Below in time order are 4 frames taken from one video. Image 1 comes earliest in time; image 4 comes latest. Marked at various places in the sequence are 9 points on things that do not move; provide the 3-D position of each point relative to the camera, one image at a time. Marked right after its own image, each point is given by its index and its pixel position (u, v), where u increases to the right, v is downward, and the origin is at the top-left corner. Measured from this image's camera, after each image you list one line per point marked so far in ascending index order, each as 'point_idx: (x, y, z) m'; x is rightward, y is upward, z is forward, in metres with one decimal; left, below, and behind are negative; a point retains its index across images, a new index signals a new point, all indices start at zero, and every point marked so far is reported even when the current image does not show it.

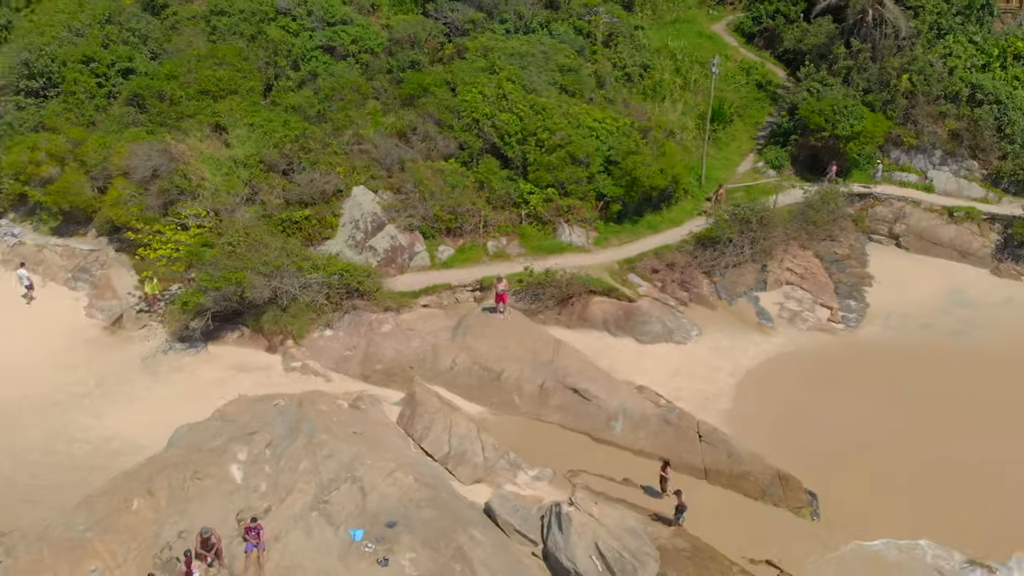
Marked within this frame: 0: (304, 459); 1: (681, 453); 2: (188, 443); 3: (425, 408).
0: (-3.4, -2.9, +13.8) m
1: (+3.5, -3.4, +17.1) m
2: (-5.7, -2.8, +14.4) m
3: (-1.8, -2.5, +17.1) m
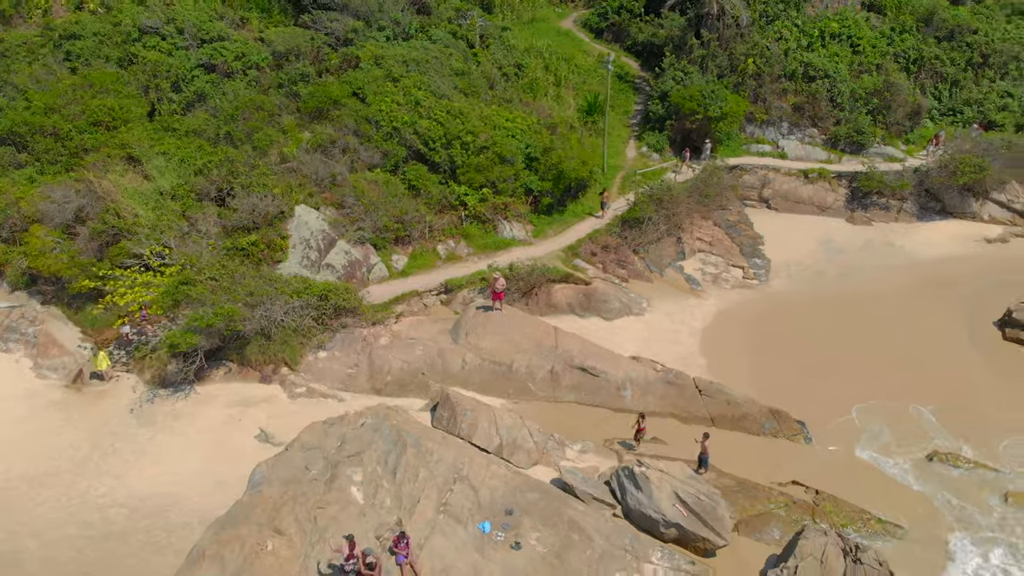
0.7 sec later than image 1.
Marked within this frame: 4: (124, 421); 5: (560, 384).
0: (-1.6, -3.2, +14.4) m
1: (+4.2, -2.8, +19.4) m
2: (-4.0, -3.3, +14.4) m
3: (-1.0, -2.6, +17.9) m
4: (-8.9, -3.1, +18.7) m
5: (+1.2, -2.3, +19.6) m
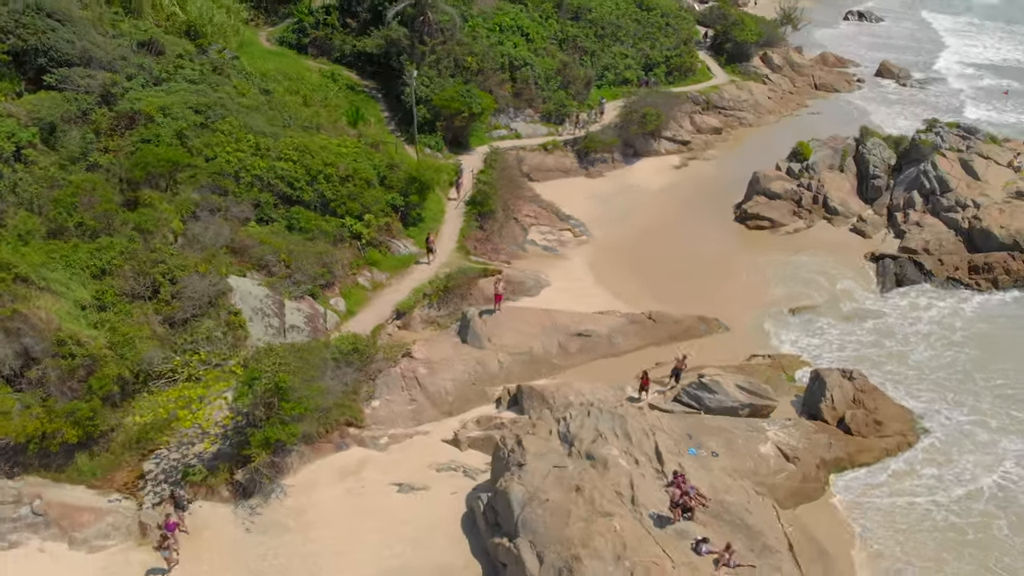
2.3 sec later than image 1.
0: (+2.7, -3.1, +17.7) m
1: (+4.4, -1.4, +25.0) m
2: (+0.8, -3.9, +16.4) m
3: (+1.0, -2.6, +20.9) m
4: (-5.5, -5.3, +17.3) m
5: (+1.7, -1.8, +23.5) m
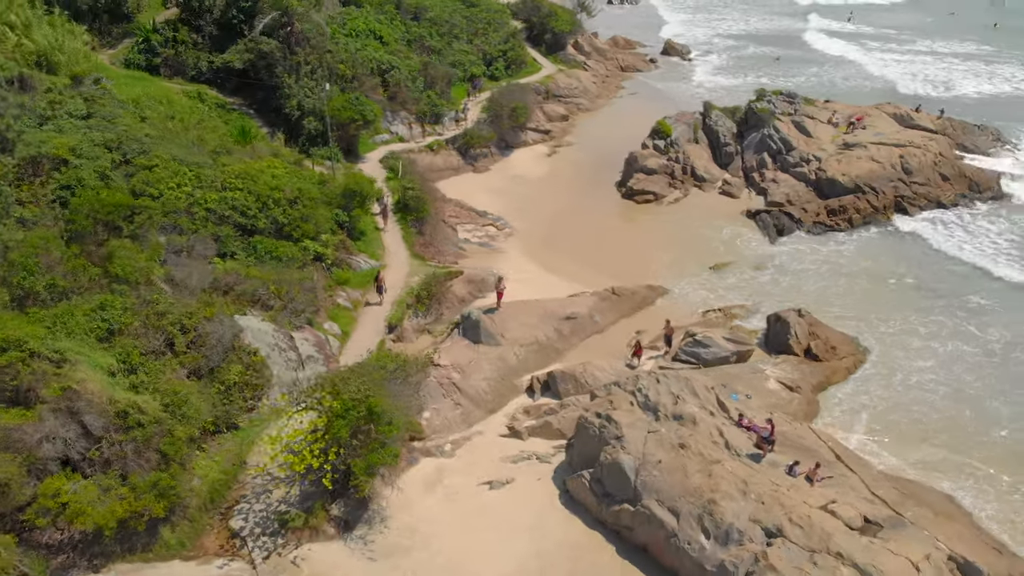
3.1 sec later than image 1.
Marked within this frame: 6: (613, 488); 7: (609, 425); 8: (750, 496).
0: (+4.5, -2.5, +20.1) m
1: (+3.7, -0.6, +27.5) m
2: (+3.3, -3.6, +18.4) m
3: (+1.9, -2.3, +22.7) m
4: (-2.7, -5.9, +17.4) m
5: (+1.7, -1.4, +25.3) m
6: (+2.3, -4.5, +18.4) m
7: (+2.3, -3.2, +19.1) m
8: (+5.0, -4.4, +17.2) m
